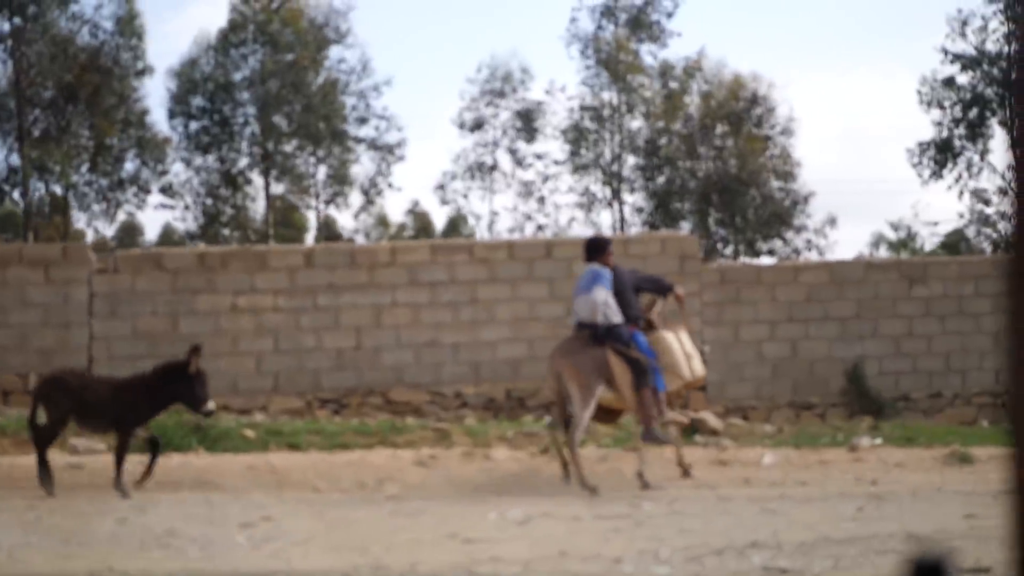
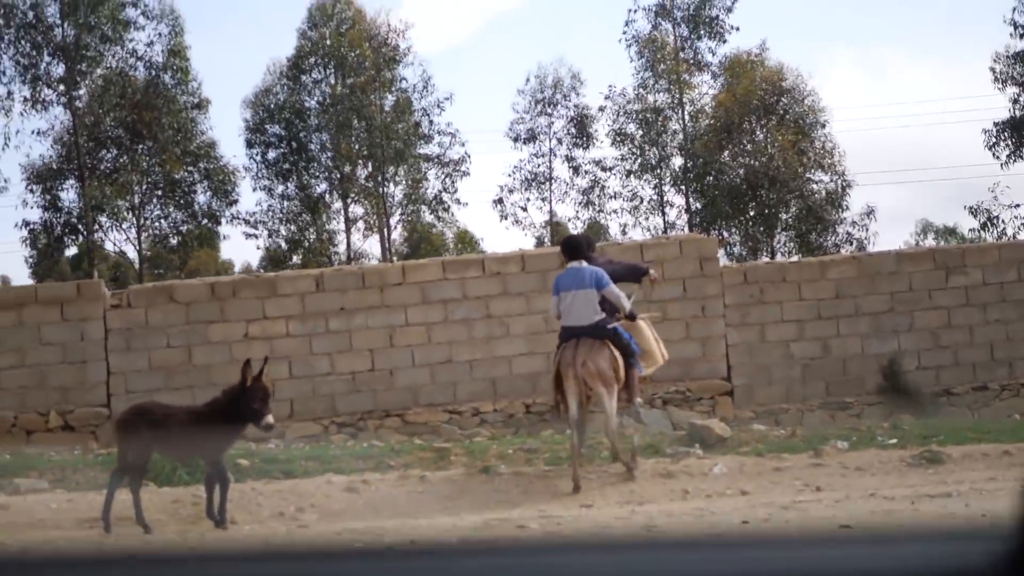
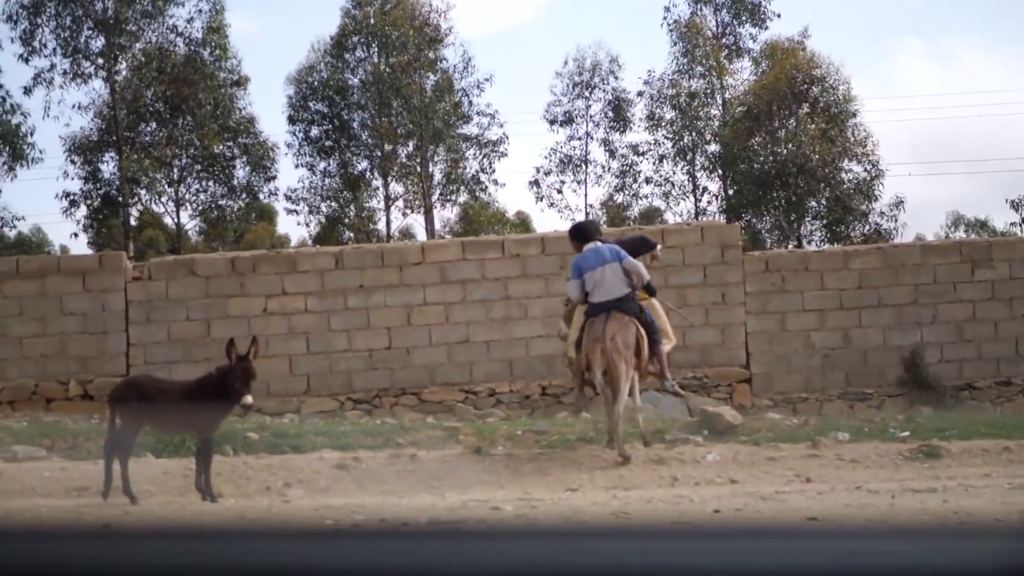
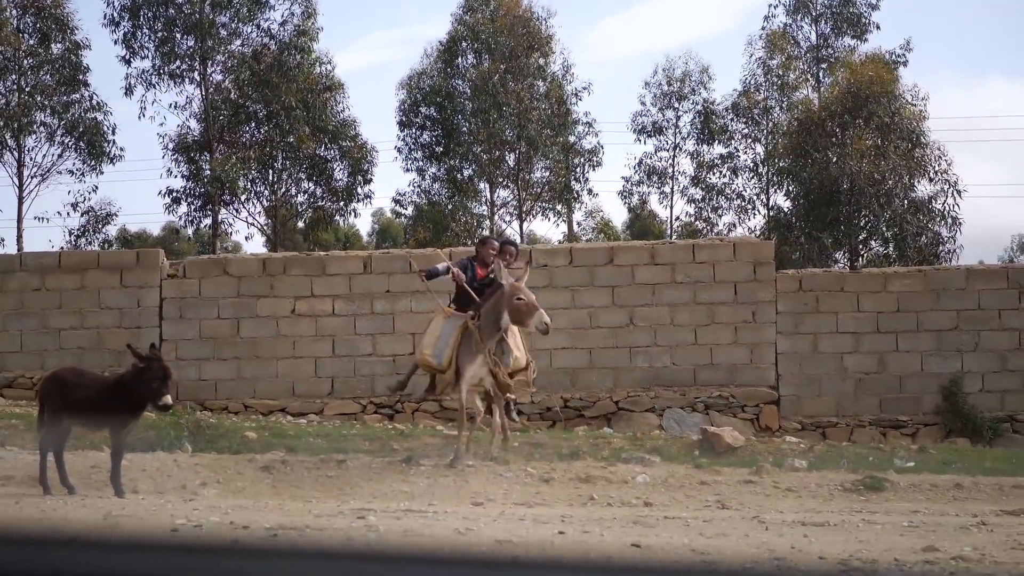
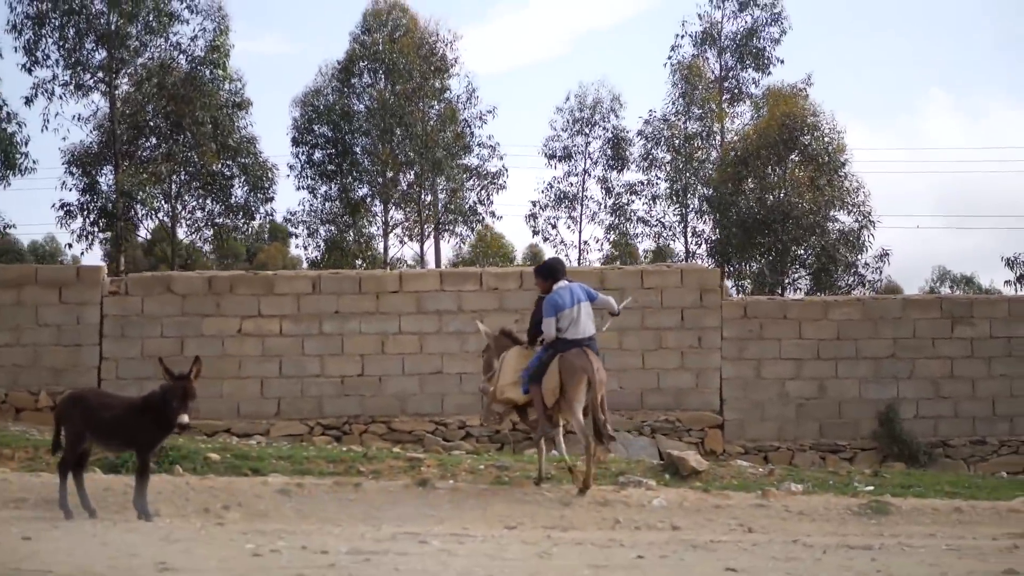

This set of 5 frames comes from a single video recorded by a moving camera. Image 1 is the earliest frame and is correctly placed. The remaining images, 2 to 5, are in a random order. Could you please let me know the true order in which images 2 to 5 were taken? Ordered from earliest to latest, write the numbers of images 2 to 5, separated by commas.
2, 3, 5, 4
